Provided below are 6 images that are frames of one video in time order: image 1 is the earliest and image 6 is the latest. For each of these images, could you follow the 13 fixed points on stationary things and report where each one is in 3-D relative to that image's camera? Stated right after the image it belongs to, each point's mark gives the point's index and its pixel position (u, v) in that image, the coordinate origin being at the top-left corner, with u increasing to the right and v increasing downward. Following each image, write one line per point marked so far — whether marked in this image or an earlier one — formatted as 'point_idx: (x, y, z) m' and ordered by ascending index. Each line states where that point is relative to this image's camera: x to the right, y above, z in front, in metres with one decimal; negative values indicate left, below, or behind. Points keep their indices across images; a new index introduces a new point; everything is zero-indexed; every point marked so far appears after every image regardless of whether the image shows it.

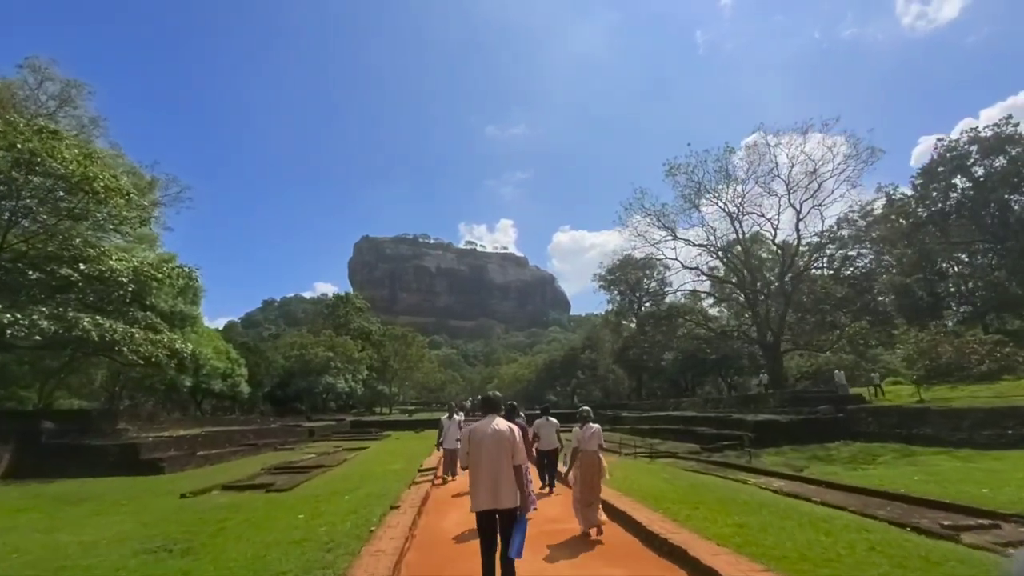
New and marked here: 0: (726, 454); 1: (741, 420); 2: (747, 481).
0: (+6.9, -5.4, +16.4) m
1: (+8.8, -5.1, +19.4) m
2: (+5.2, -4.3, +11.1) m
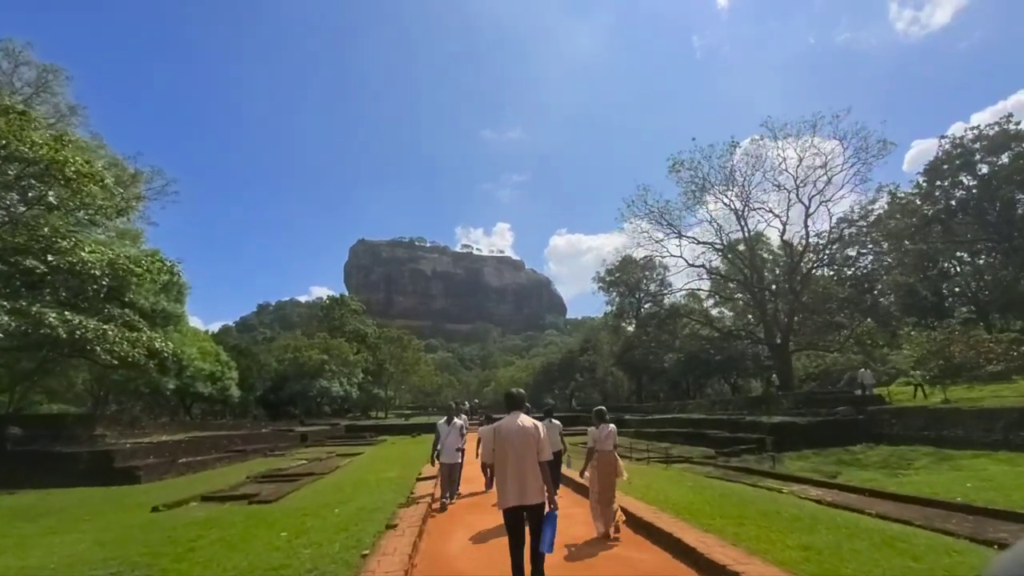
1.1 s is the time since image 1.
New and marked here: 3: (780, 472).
0: (+7.0, -5.2, +15.3) m
1: (+8.9, -4.9, +18.4) m
2: (+5.4, -4.1, +10.1) m
3: (+6.8, -4.7, +12.8) m
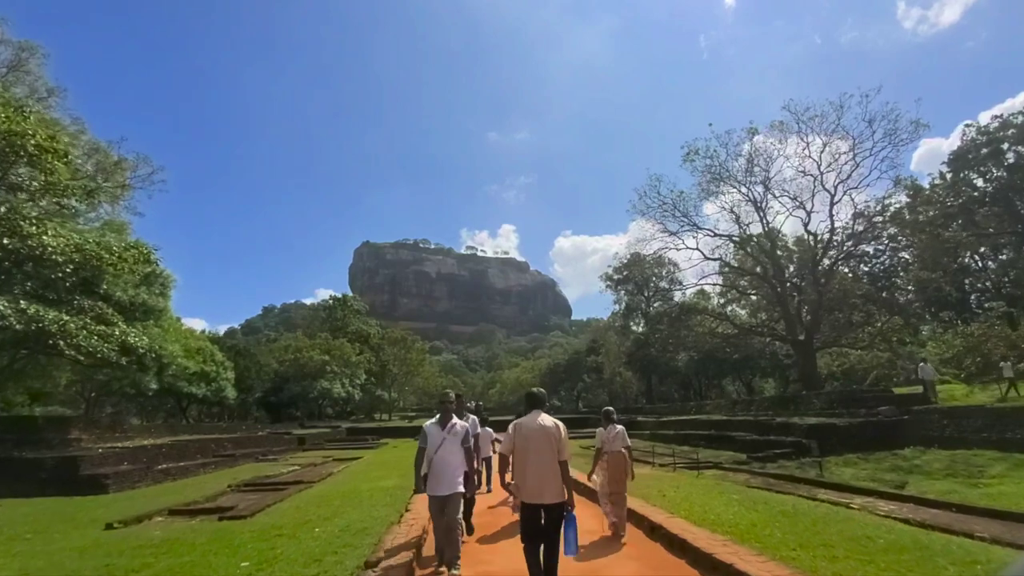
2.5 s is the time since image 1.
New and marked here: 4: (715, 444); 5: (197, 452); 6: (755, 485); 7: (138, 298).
0: (+7.3, -4.8, +13.7) m
1: (+9.2, -4.5, +16.7) m
2: (+5.6, -3.6, +8.5) m
3: (+7.1, -4.3, +11.2) m
4: (+7.6, -5.9, +18.9) m
5: (-11.5, -6.0, +18.6) m
6: (+5.4, -4.4, +11.2) m
7: (-13.0, -0.3, +17.3) m
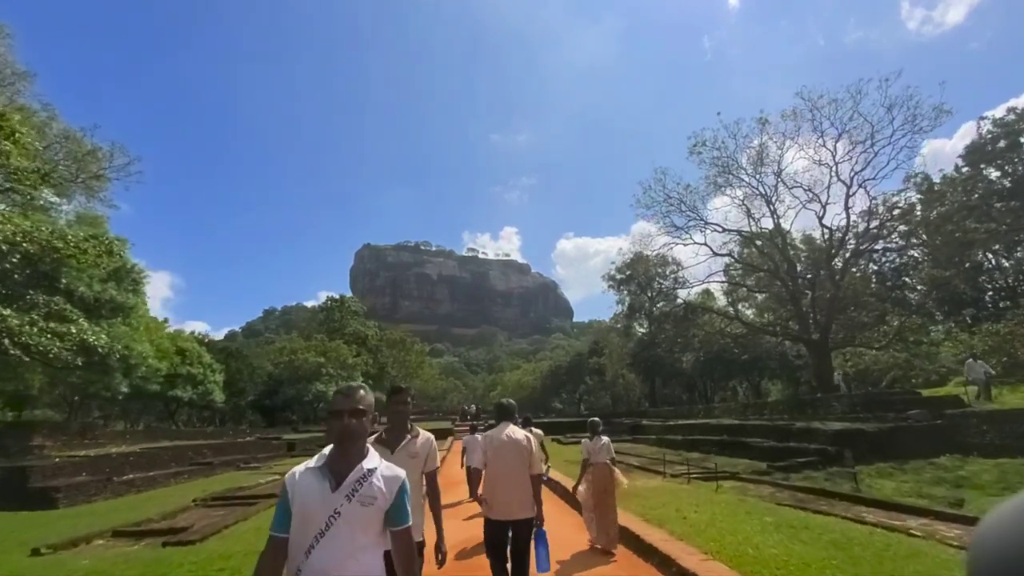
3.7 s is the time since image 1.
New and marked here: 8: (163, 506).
0: (+7.2, -4.6, +12.3) m
1: (+9.1, -4.3, +15.3) m
2: (+5.5, -3.4, +7.1) m
3: (+7.0, -4.0, +9.8) m
4: (+7.5, -5.7, +17.5) m
5: (-11.6, -5.9, +17.2) m
6: (+5.3, -4.1, +9.8) m
7: (-13.0, -0.1, +16.0) m
8: (-8.0, -5.0, +11.6) m
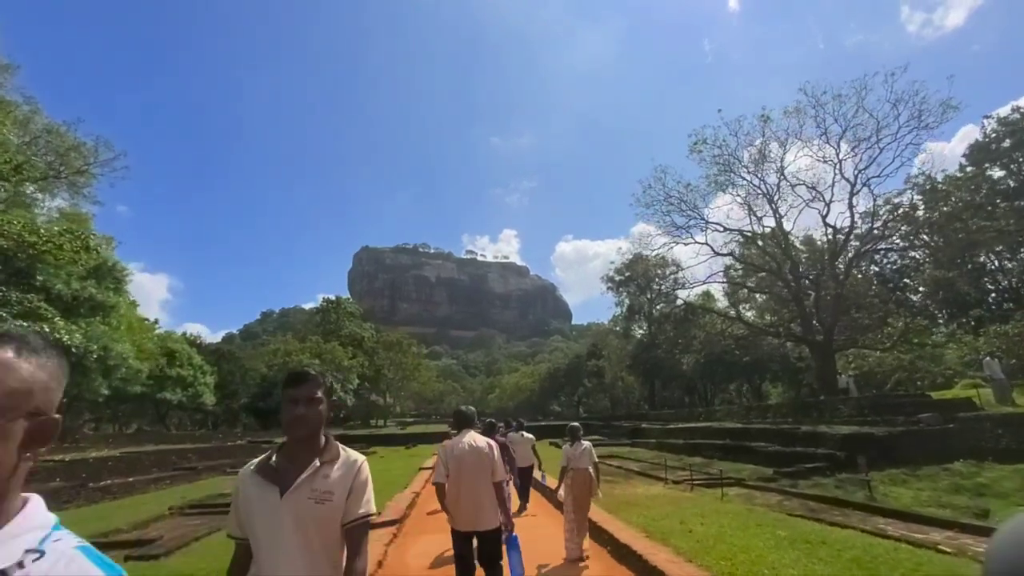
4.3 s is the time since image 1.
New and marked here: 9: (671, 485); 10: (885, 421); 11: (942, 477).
0: (+7.1, -4.5, +11.7) m
1: (+9.0, -4.2, +14.7) m
2: (+5.4, -3.3, +6.5) m
3: (+6.8, -4.0, +9.2) m
4: (+7.4, -5.6, +16.9) m
5: (-11.7, -5.8, +16.6) m
6: (+5.1, -4.1, +9.2) m
7: (-13.2, 0.0, +15.4) m
8: (-8.1, -4.9, +11.0) m
9: (+4.0, -4.9, +12.6) m
10: (+11.7, -4.2, +15.9) m
11: (+9.9, -4.4, +11.7) m
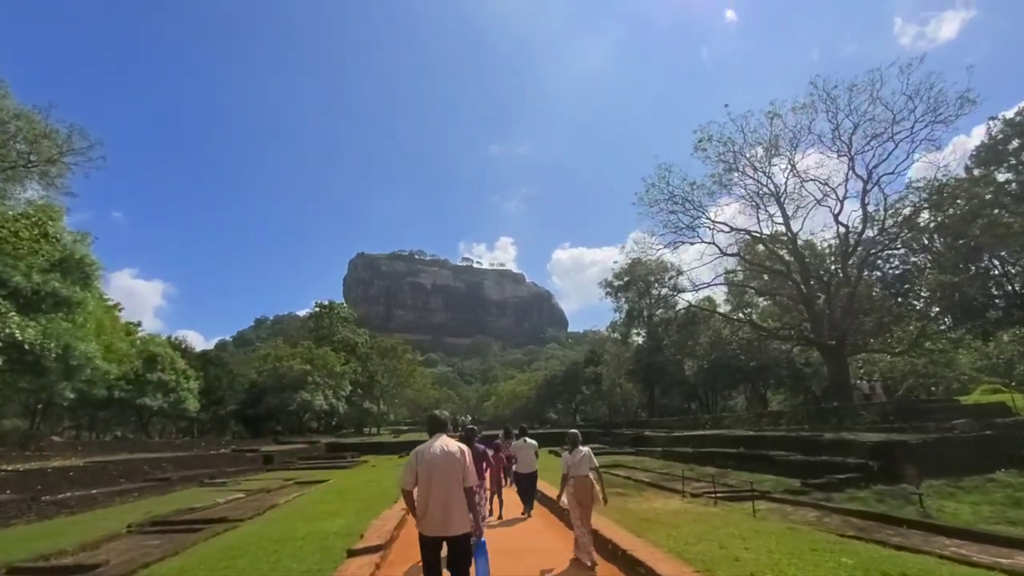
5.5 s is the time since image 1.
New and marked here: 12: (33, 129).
0: (+7.1, -4.3, +10.5) m
1: (+9.0, -4.1, +13.5) m
2: (+5.5, -3.0, +5.3) m
3: (+6.9, -3.7, +8.0) m
4: (+7.4, -5.5, +15.7) m
5: (-11.7, -5.7, +15.2) m
6: (+5.2, -3.8, +8.0) m
7: (-13.1, +0.2, +14.1) m
8: (-8.1, -4.7, +9.6) m
9: (+4.0, -4.7, +11.4) m
10: (+11.8, -4.1, +14.8) m
11: (+10.0, -4.2, +10.5) m
12: (-17.9, +5.9, +18.9) m
